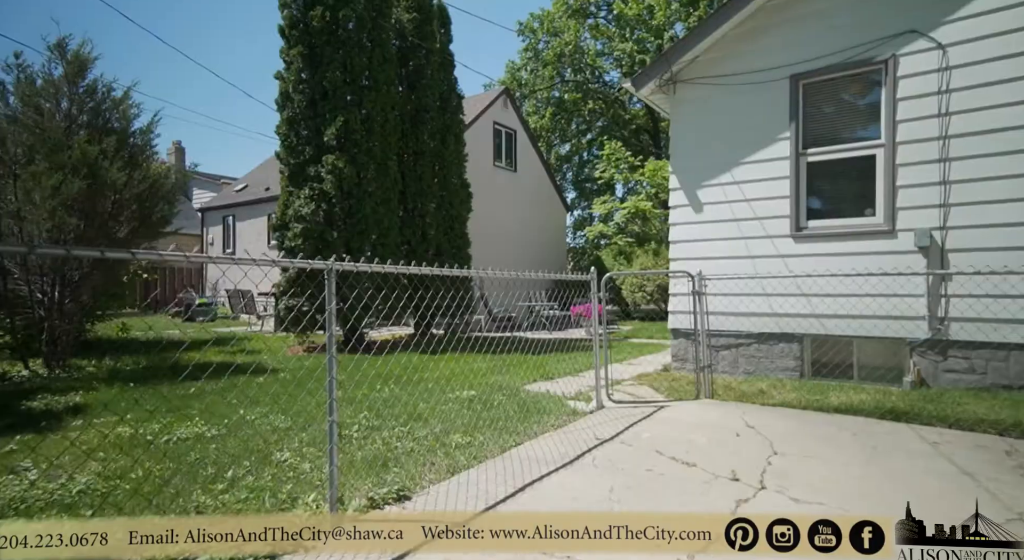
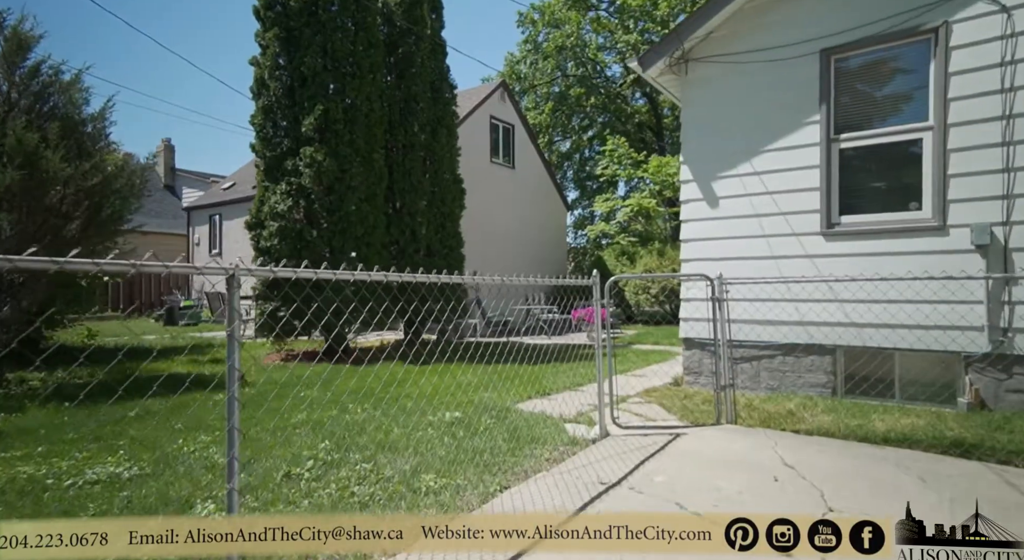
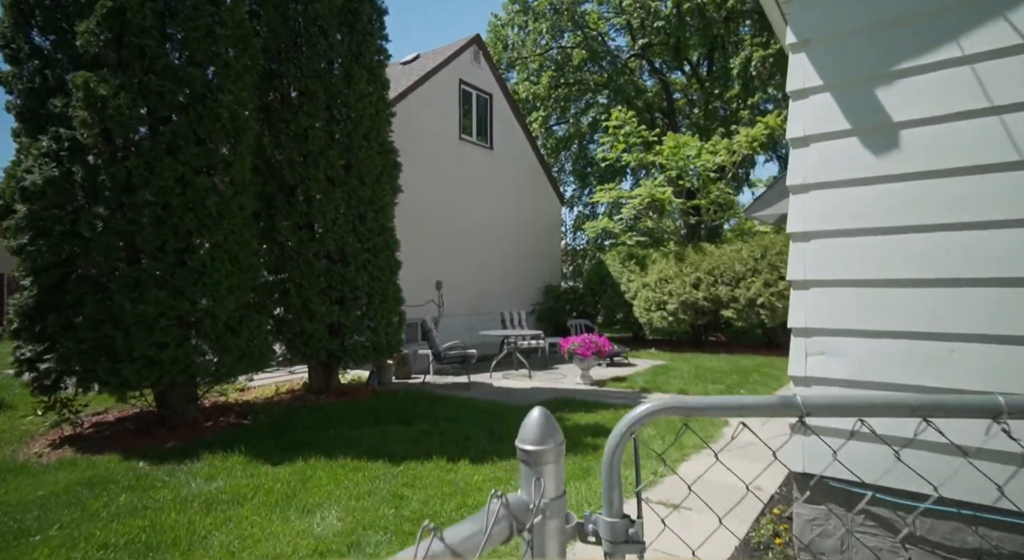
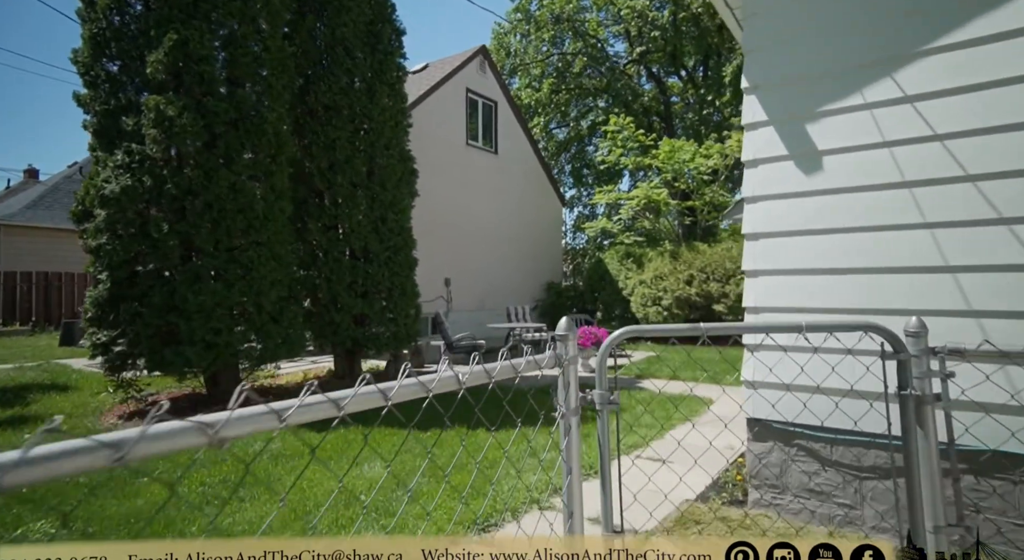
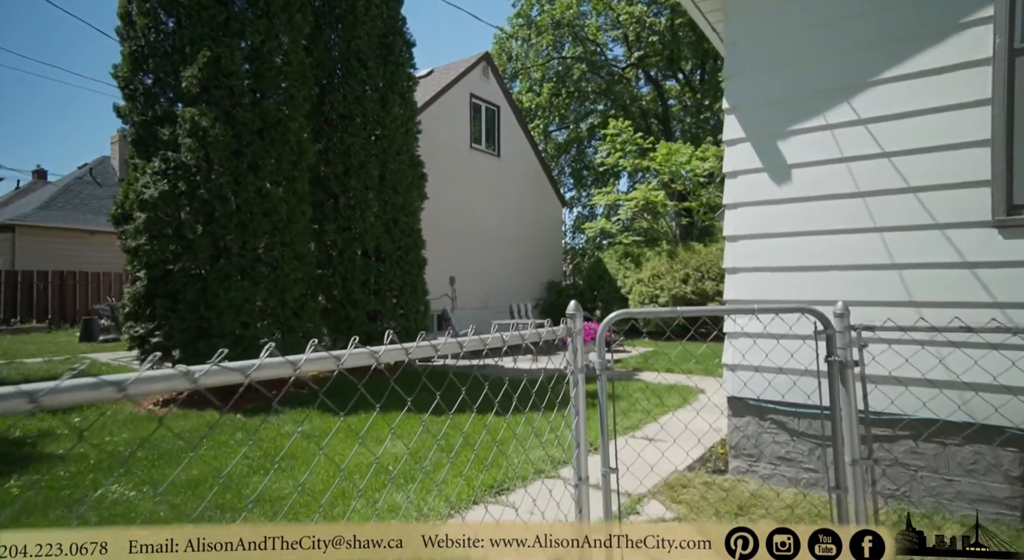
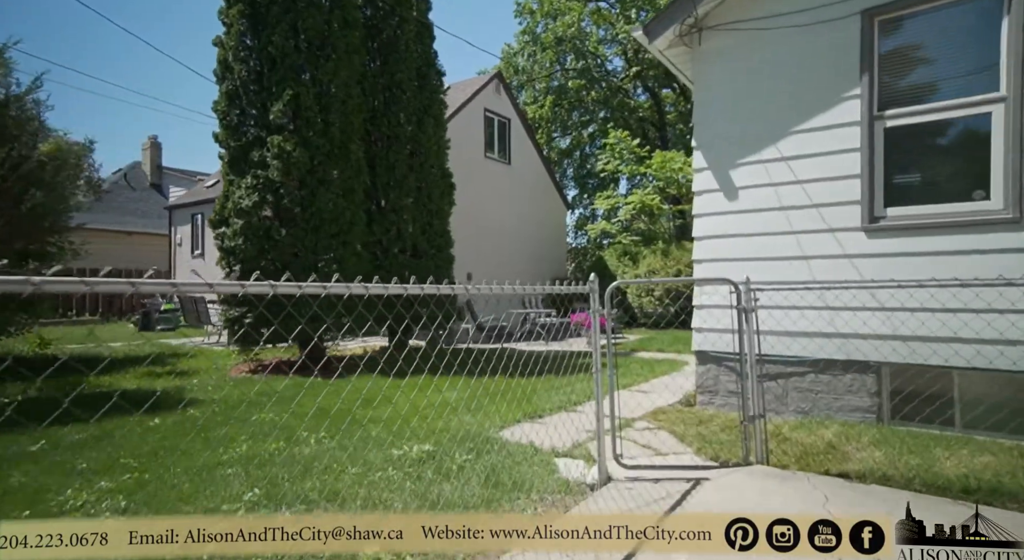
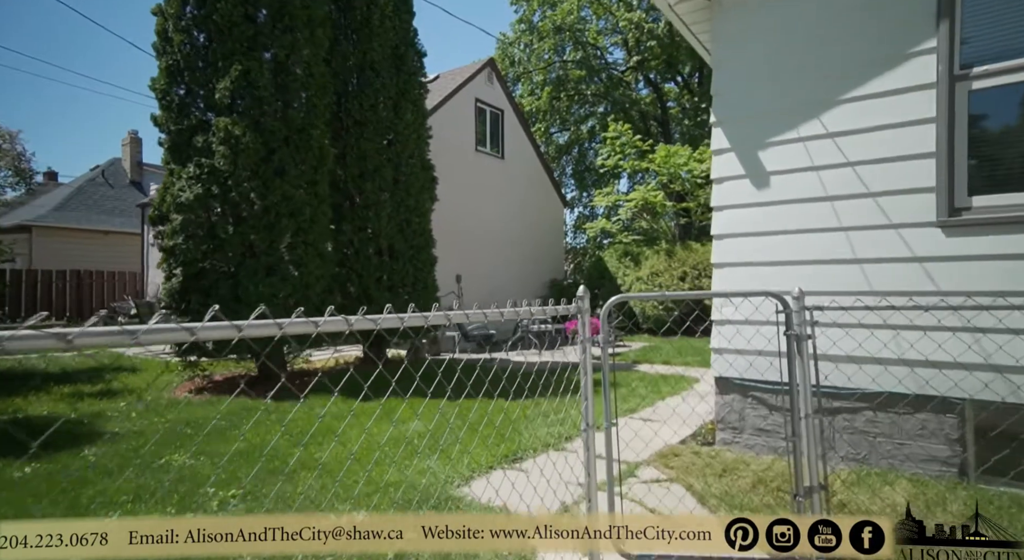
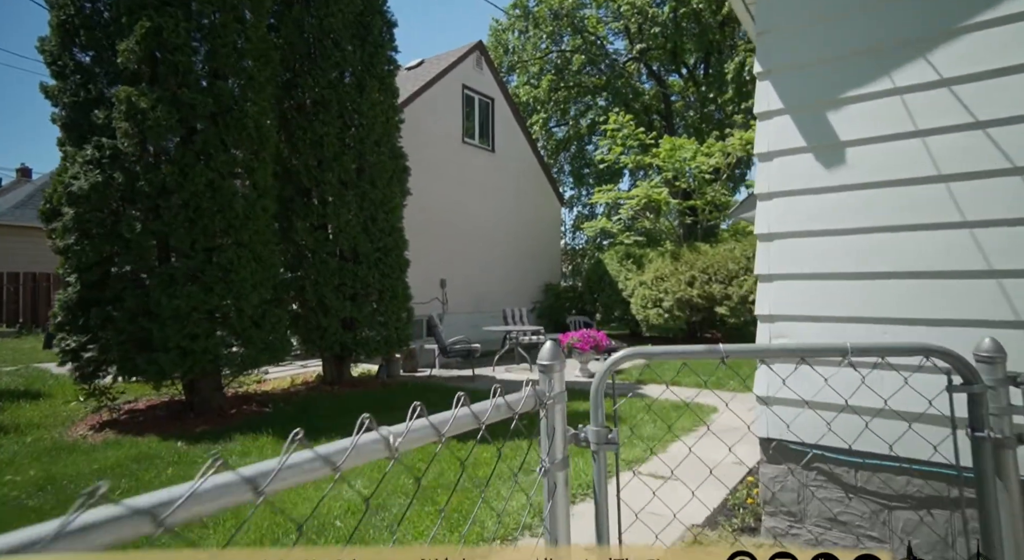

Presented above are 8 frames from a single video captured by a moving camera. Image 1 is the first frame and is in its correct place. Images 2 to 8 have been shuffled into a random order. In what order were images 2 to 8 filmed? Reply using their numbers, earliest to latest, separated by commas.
2, 6, 7, 5, 4, 8, 3
